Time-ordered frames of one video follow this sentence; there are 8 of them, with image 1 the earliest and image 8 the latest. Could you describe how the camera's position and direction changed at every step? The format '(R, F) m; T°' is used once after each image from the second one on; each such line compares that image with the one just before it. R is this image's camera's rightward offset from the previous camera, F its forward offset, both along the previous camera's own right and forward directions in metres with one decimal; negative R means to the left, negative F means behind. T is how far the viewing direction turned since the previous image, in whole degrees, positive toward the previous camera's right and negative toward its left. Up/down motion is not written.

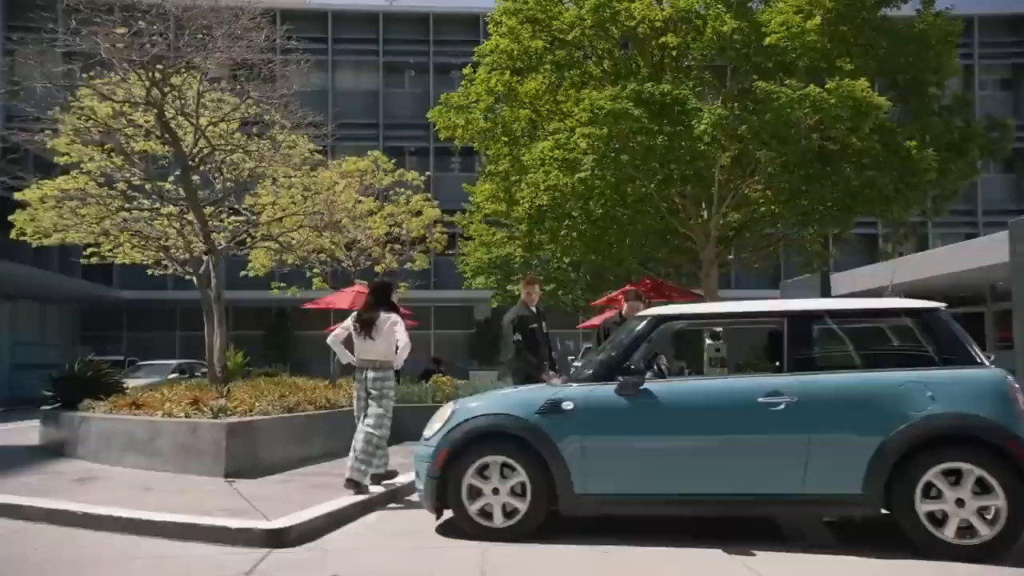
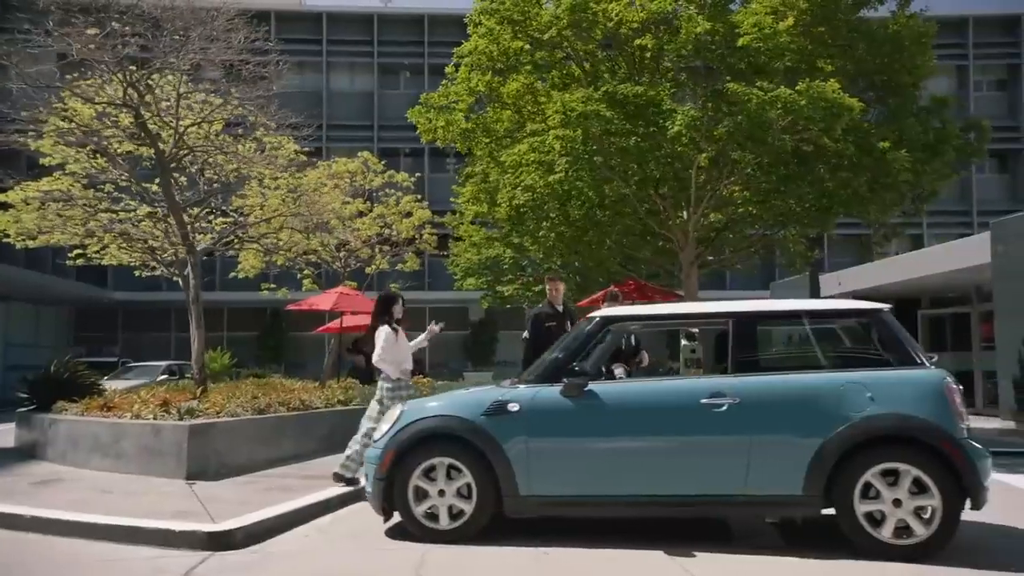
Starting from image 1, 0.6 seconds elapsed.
(+0.3, 0.0) m; 0°
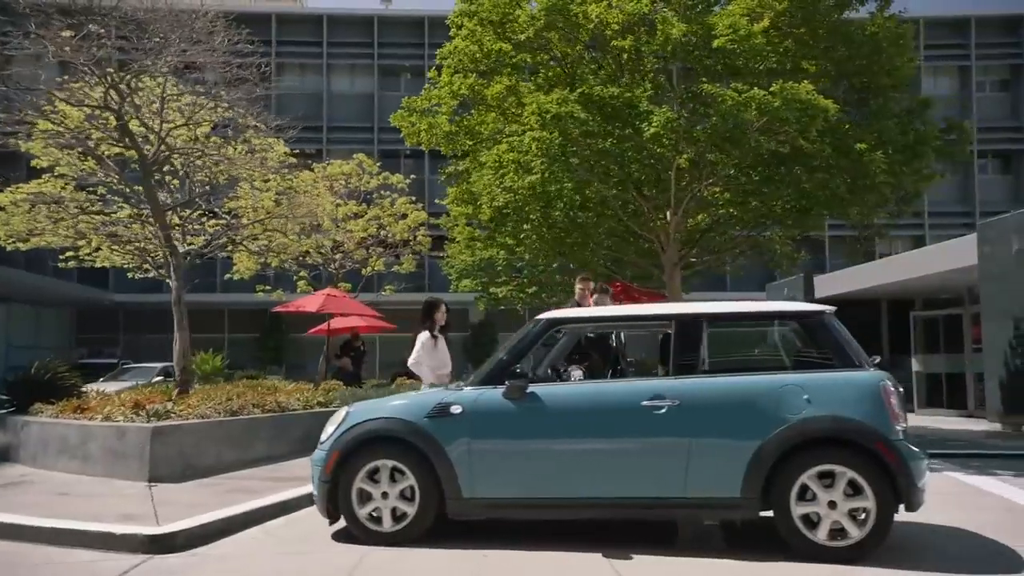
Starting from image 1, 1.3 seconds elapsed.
(+0.4, 0.0) m; 0°
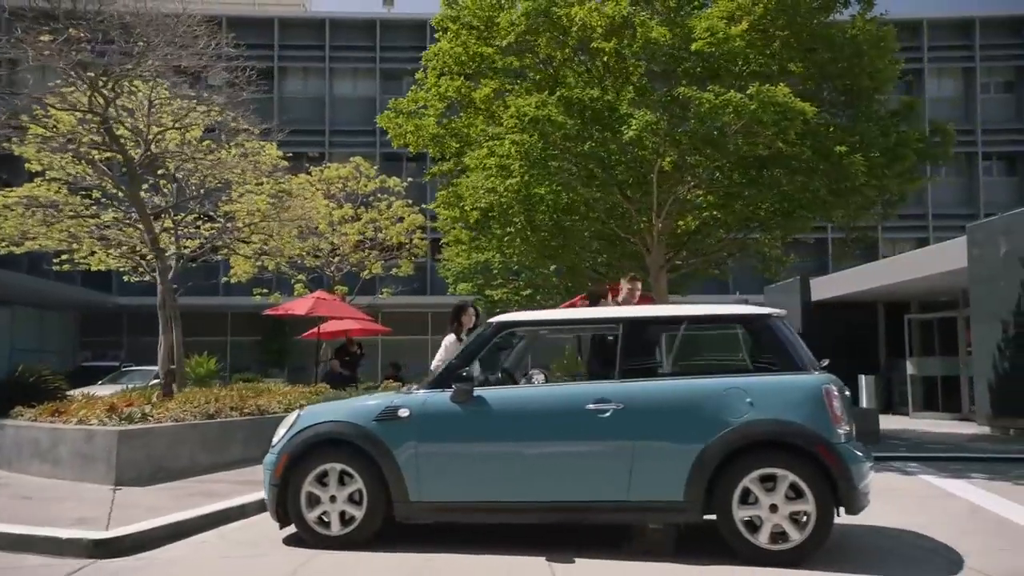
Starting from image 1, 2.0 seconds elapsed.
(+0.4, 0.0) m; 0°
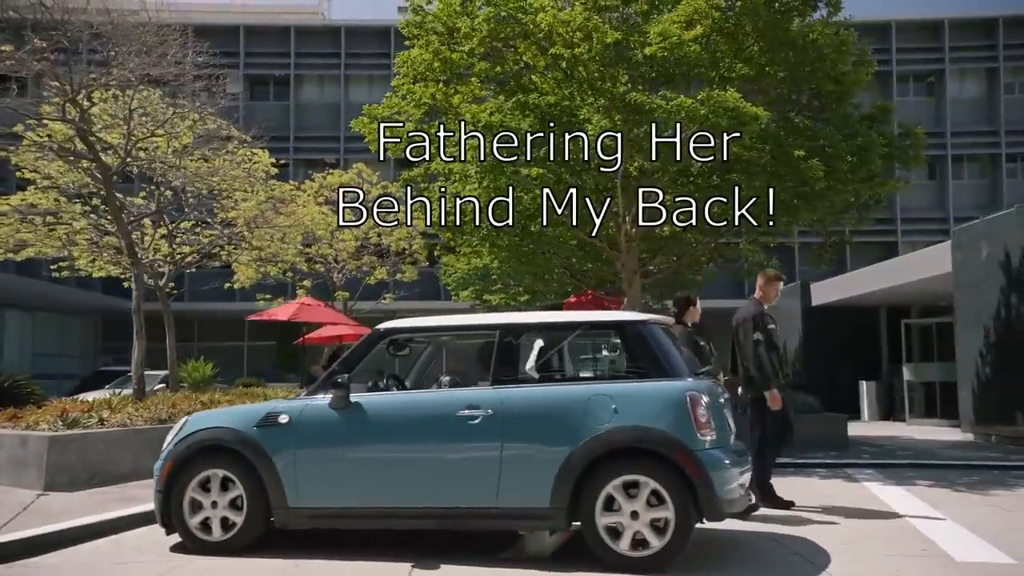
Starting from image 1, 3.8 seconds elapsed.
(+0.9, 0.0) m; -2°
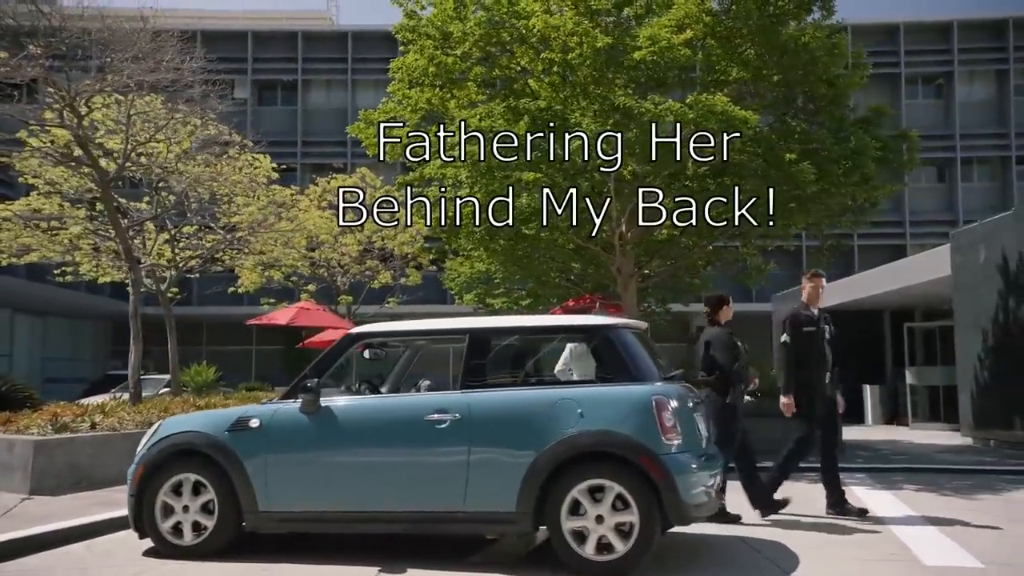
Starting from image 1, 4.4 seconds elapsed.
(+0.3, 0.0) m; -1°
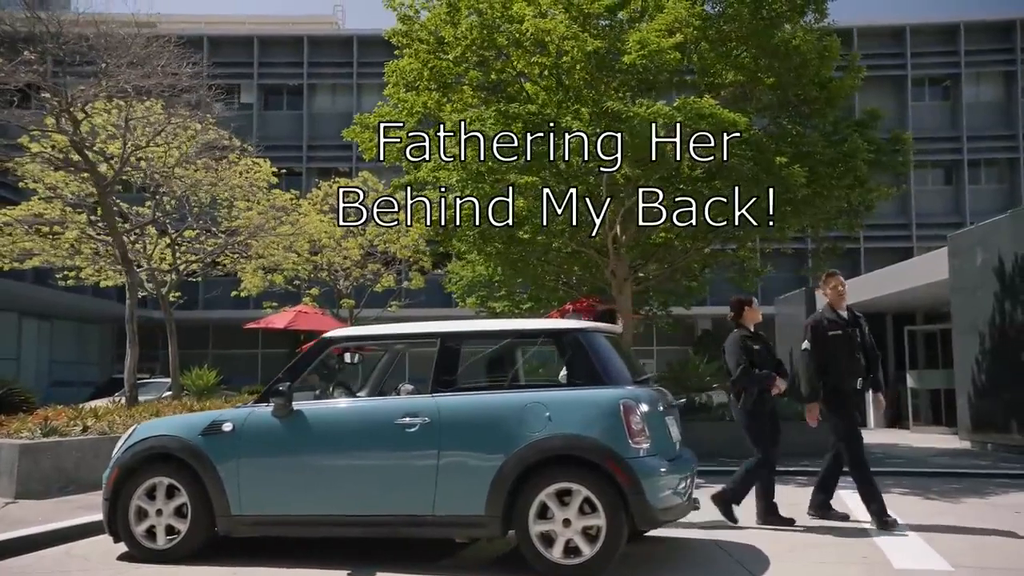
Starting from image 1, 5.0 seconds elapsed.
(+0.2, 0.0) m; 0°
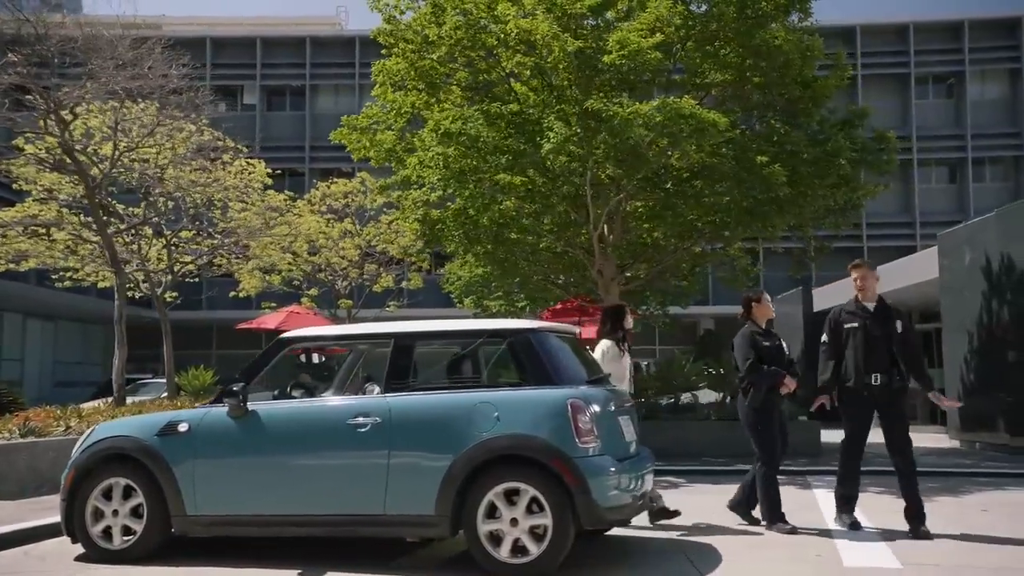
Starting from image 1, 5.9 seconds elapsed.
(+0.3, 0.0) m; 0°
